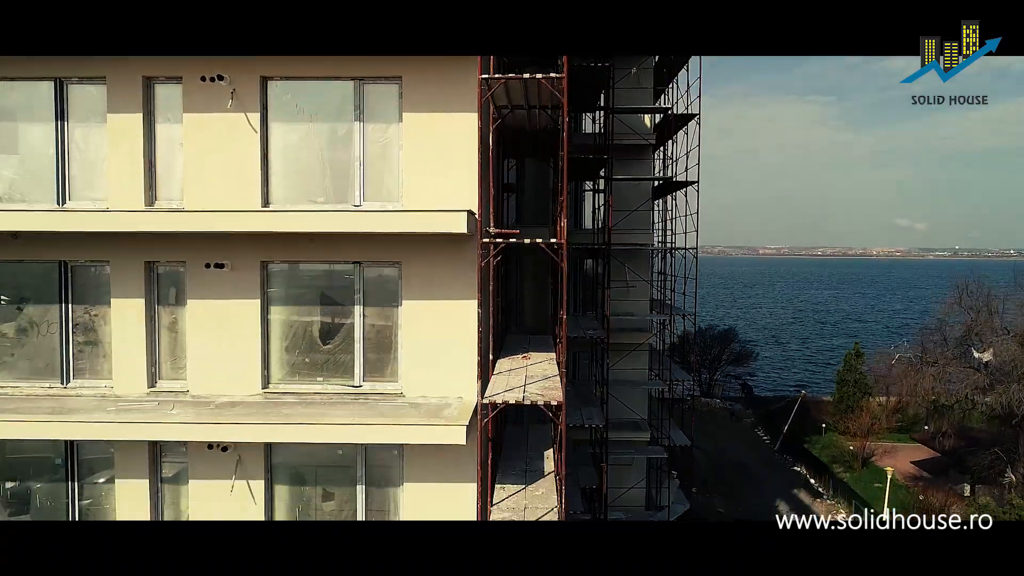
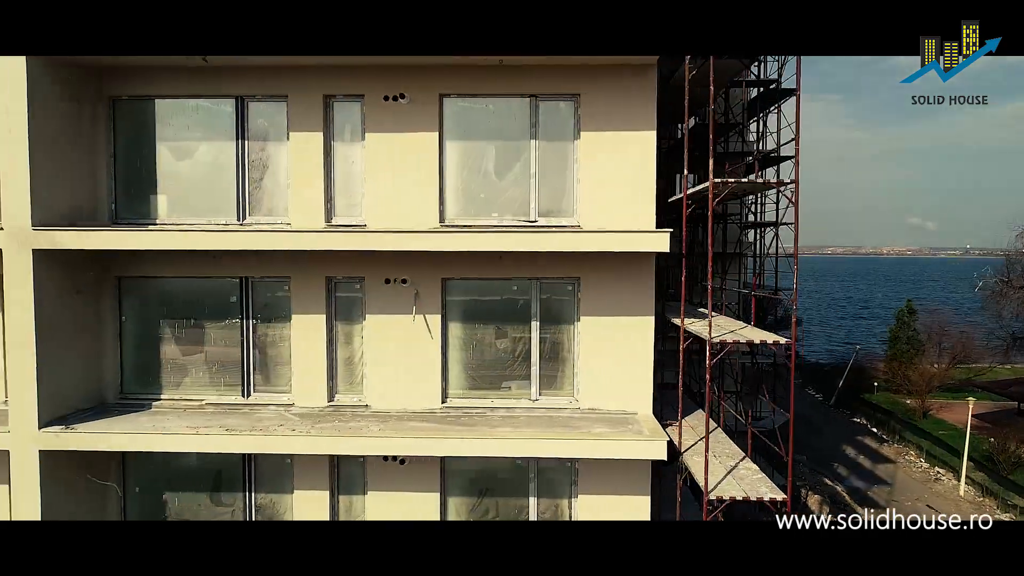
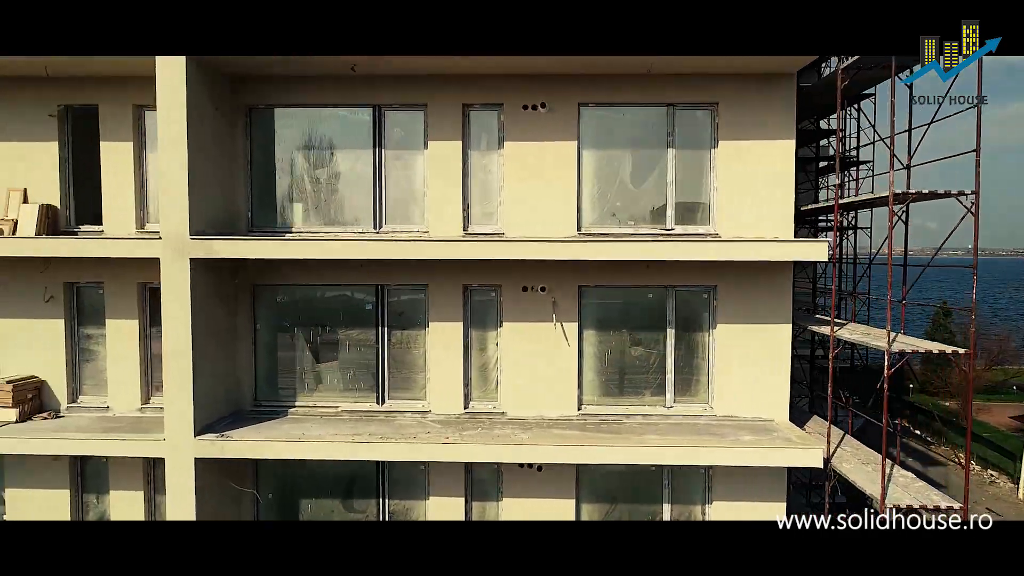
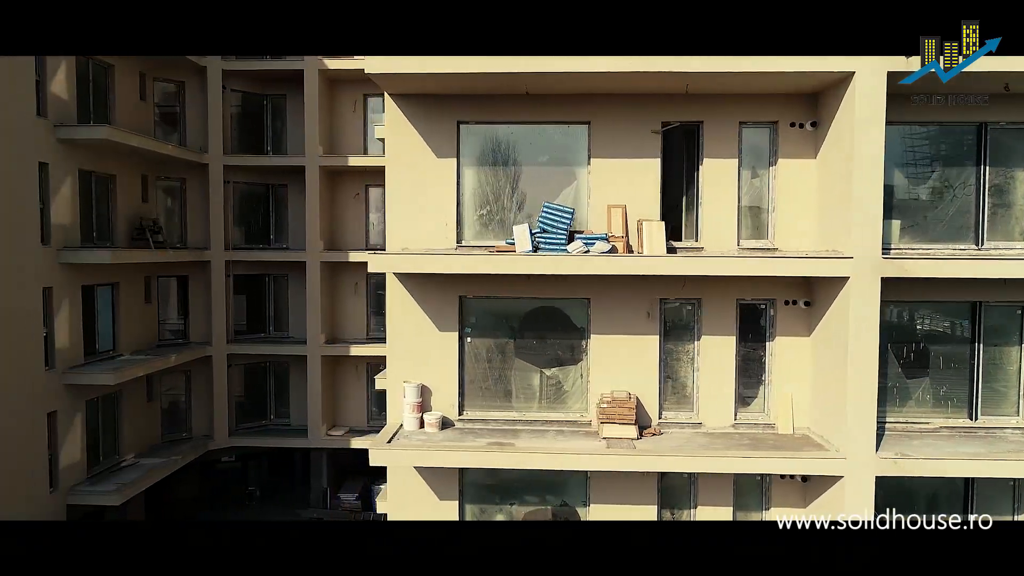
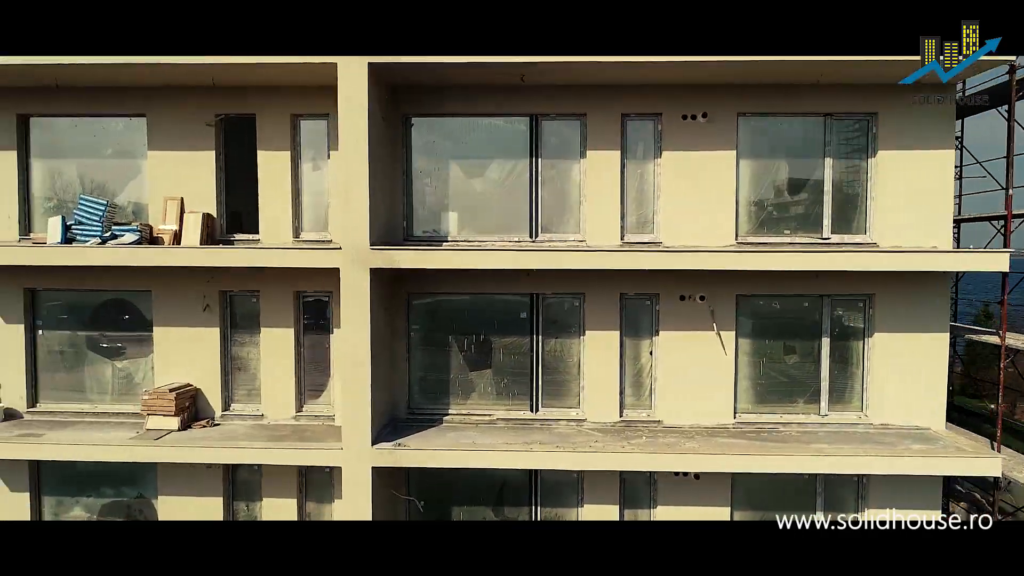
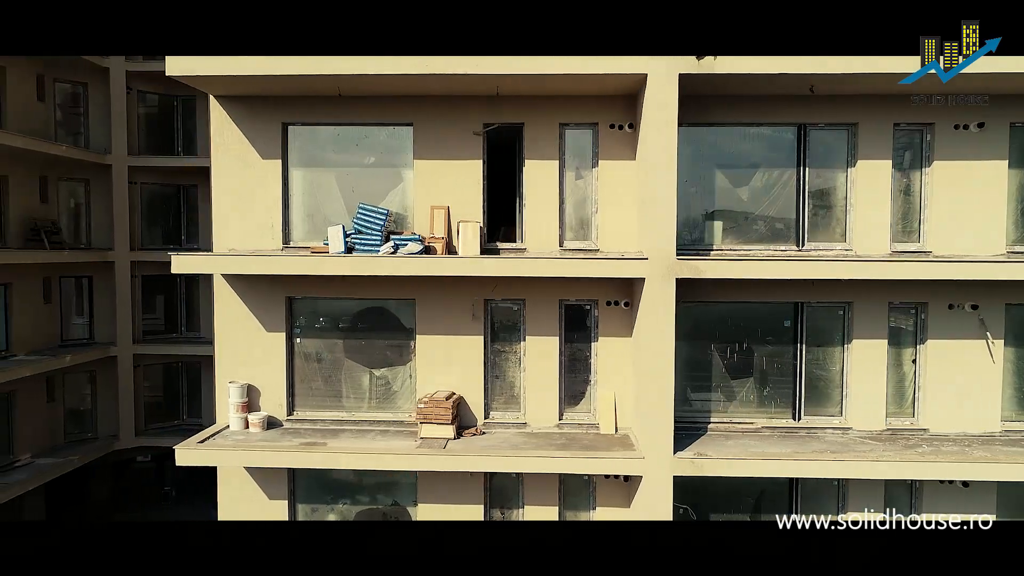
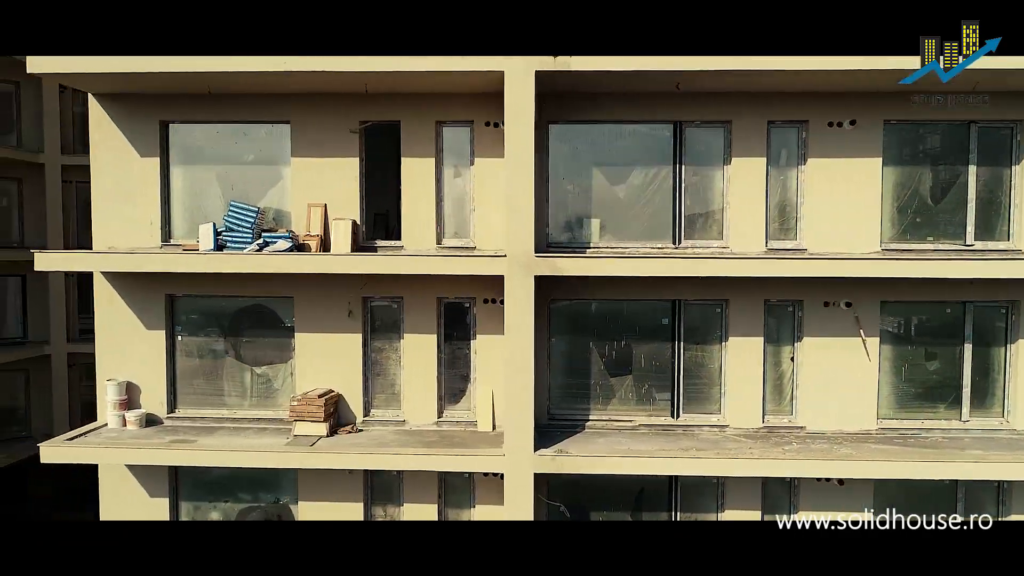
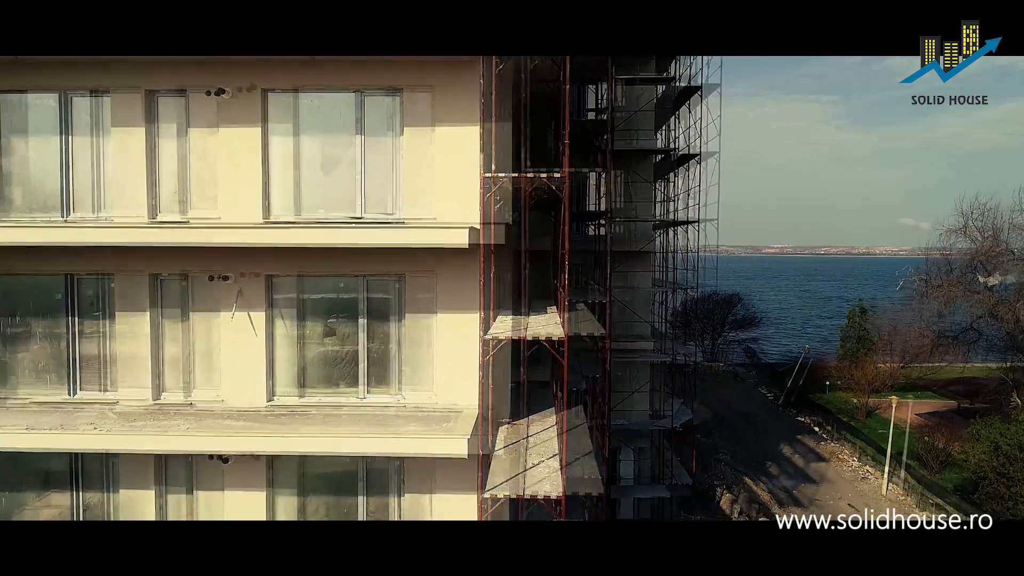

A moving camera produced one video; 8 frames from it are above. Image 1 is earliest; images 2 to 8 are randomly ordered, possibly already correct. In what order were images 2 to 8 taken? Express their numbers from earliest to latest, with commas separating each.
8, 2, 3, 5, 7, 6, 4
